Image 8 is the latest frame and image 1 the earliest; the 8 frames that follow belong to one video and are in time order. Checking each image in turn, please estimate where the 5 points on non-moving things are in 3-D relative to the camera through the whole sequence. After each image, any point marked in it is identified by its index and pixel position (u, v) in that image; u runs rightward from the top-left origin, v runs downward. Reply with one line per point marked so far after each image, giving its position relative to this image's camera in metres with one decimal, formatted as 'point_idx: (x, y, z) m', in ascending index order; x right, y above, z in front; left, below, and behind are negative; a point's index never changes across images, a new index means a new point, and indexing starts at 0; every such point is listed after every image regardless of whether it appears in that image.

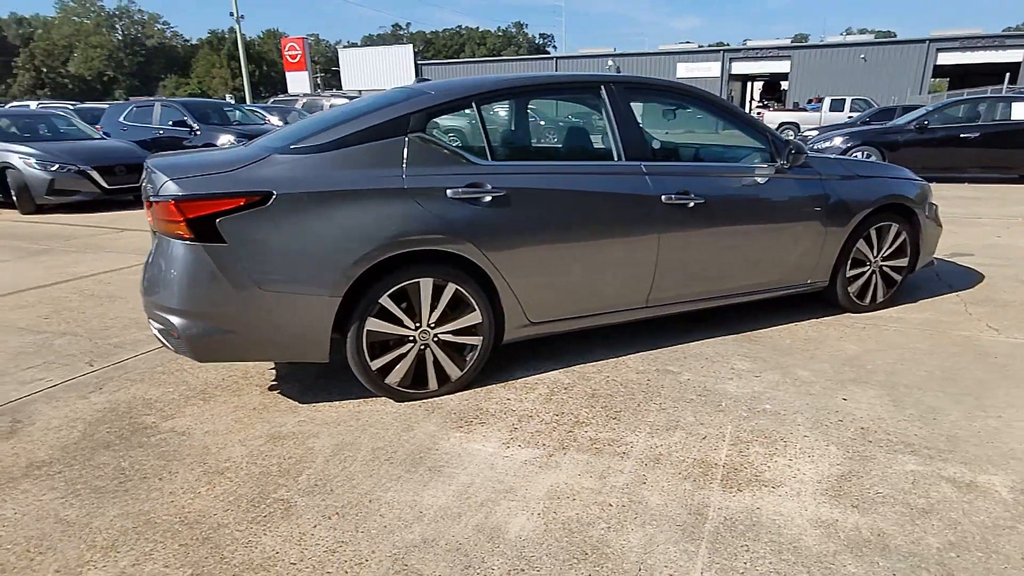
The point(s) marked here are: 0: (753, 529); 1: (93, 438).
0: (+0.9, -0.9, +2.2) m
1: (-2.0, -0.7, +3.0) m
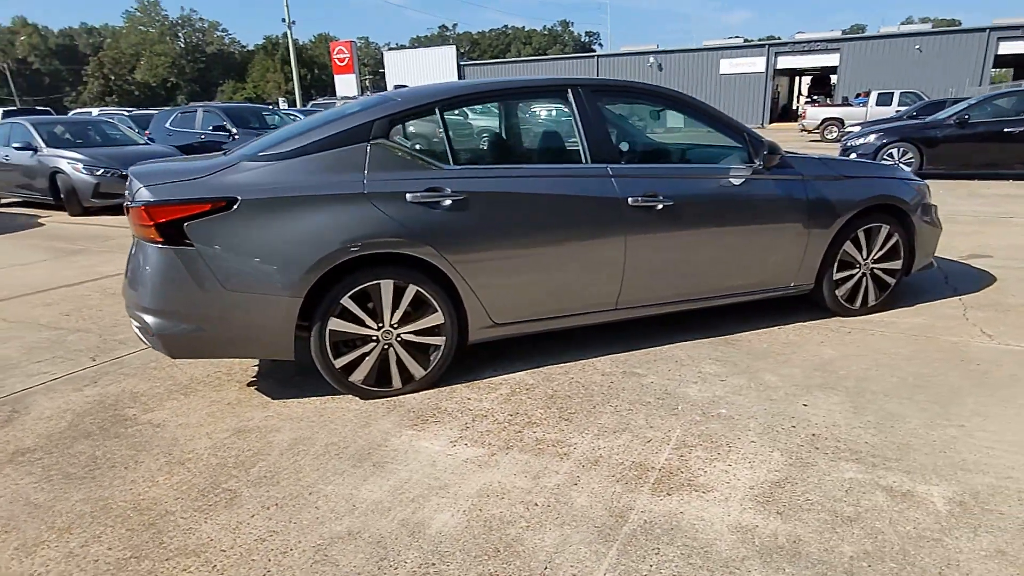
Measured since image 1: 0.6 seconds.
0: (+0.6, -0.9, +2.2) m
1: (-2.2, -0.7, +3.2) m
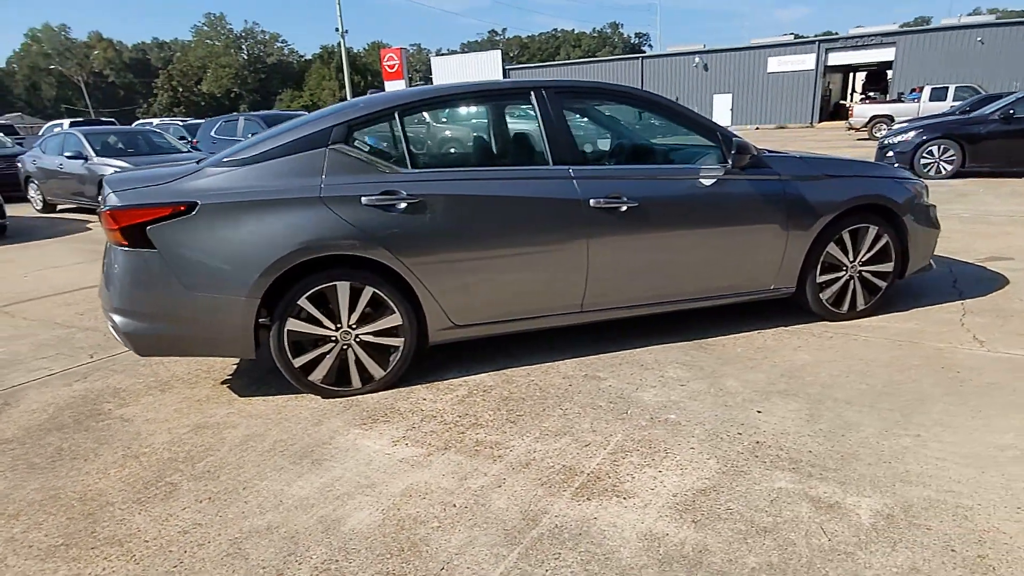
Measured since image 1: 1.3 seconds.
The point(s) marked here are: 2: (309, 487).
0: (+0.2, -0.9, +2.2) m
1: (-2.5, -0.7, +3.4) m
2: (-0.8, -0.8, +2.6) m
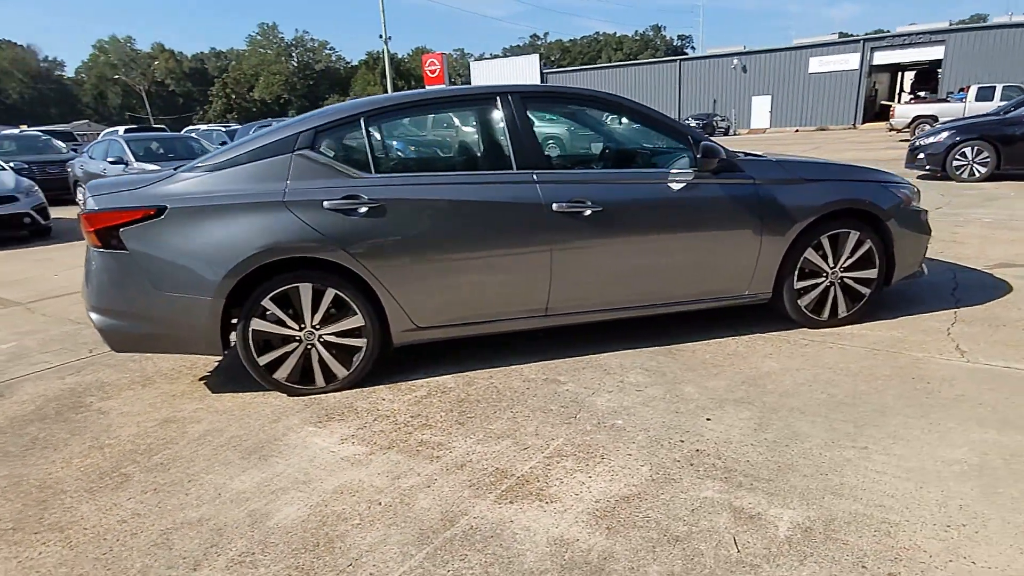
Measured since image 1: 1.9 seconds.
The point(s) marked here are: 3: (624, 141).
0: (-0.1, -0.9, +2.2) m
1: (-2.7, -0.7, +3.6) m
2: (-1.1, -0.8, +2.7) m
3: (+0.7, +0.9, +3.8) m
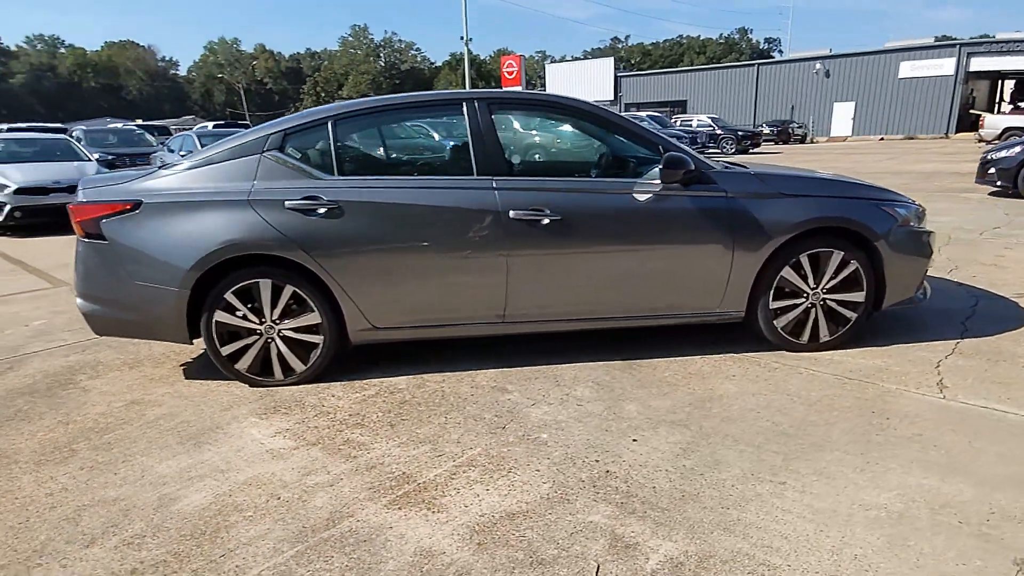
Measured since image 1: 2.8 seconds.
0: (-0.5, -0.9, +2.2) m
1: (-3.0, -0.6, +3.9) m
2: (-1.5, -0.8, +2.8) m
3: (+0.5, +0.8, +3.7) m
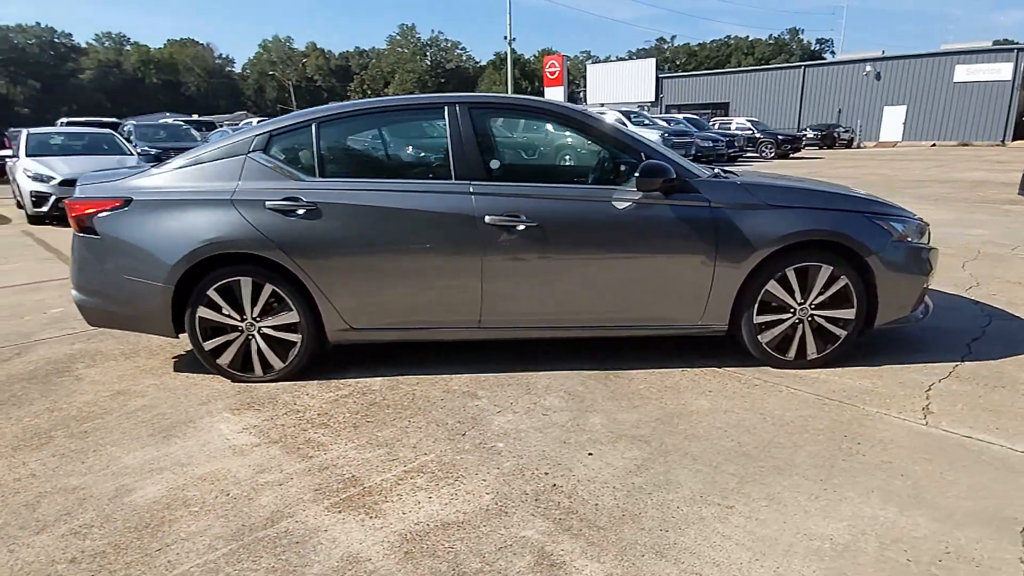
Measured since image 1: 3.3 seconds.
0: (-0.8, -0.9, +2.2) m
1: (-3.1, -0.5, +4.1) m
2: (-1.7, -0.8, +2.9) m
3: (+0.4, +0.8, +3.6) m
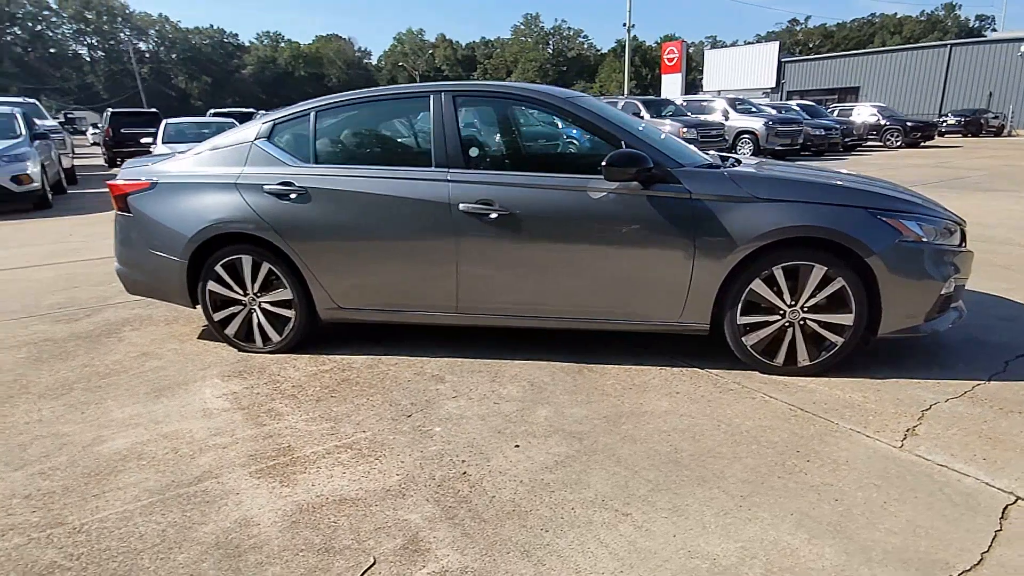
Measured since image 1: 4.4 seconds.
0: (-1.2, -0.8, +2.4) m
1: (-3.1, -0.3, +4.6) m
2: (-2.0, -0.6, +3.2) m
3: (+0.3, +0.8, +3.5) m
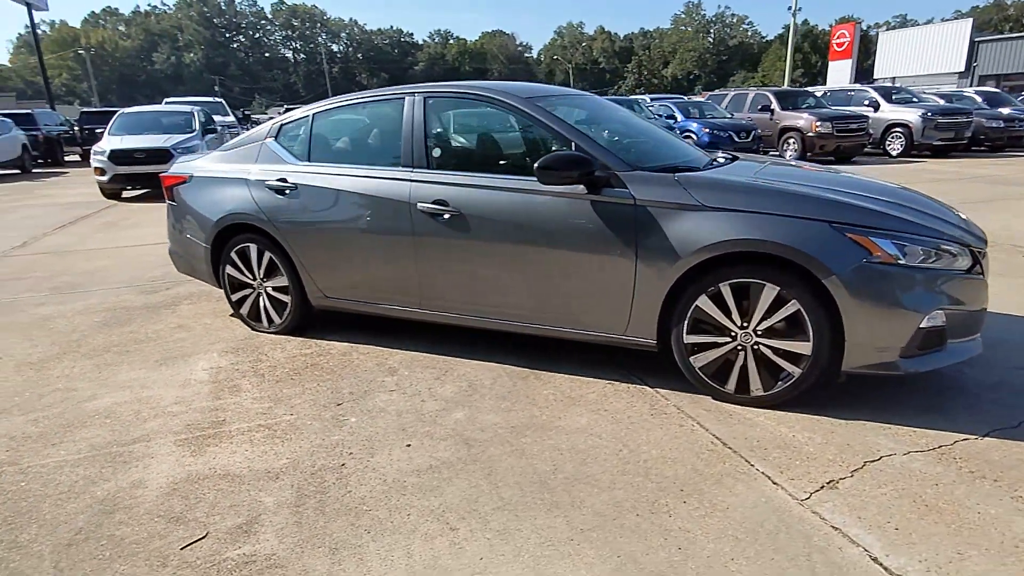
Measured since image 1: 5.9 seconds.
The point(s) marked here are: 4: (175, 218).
0: (-1.7, -0.8, +2.7) m
1: (-3.0, -0.1, +5.3) m
2: (-2.3, -0.5, +3.7) m
3: (+0.1, +0.8, +3.4) m
4: (-2.4, +0.5, +4.6) m
